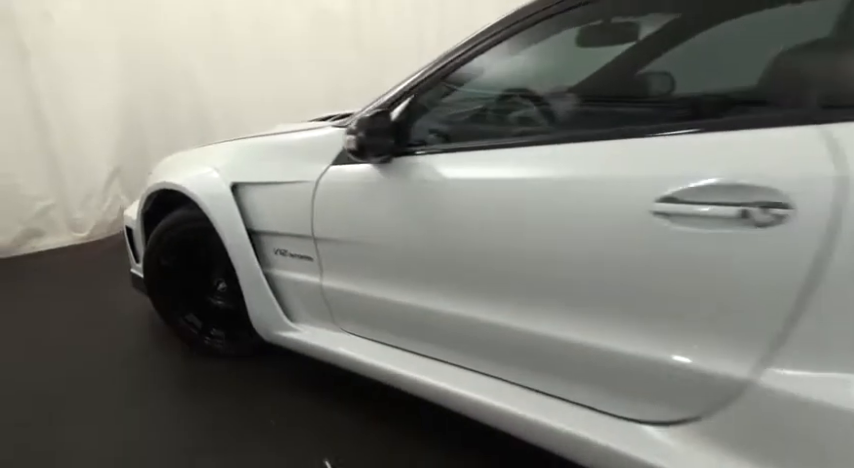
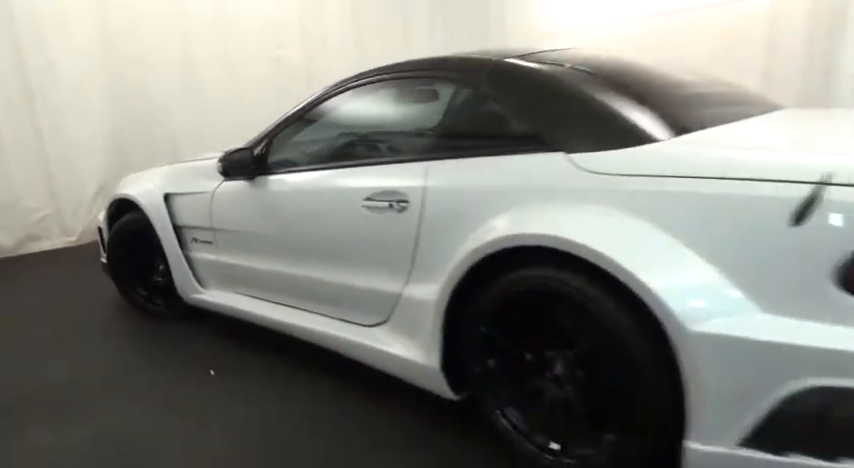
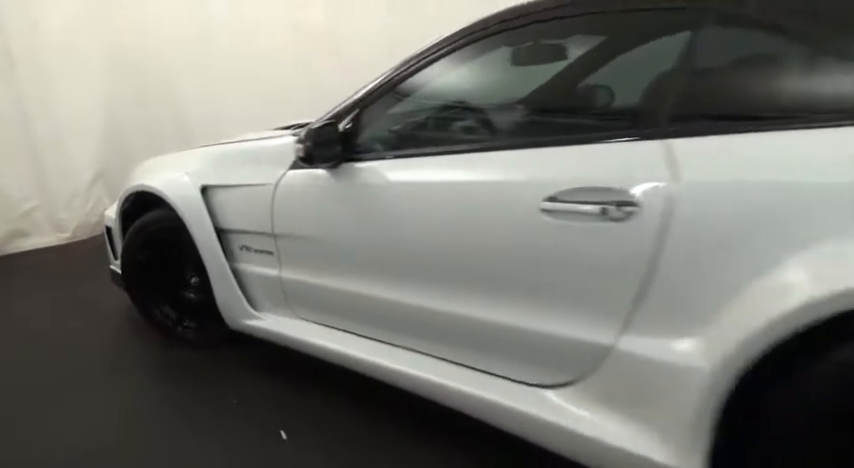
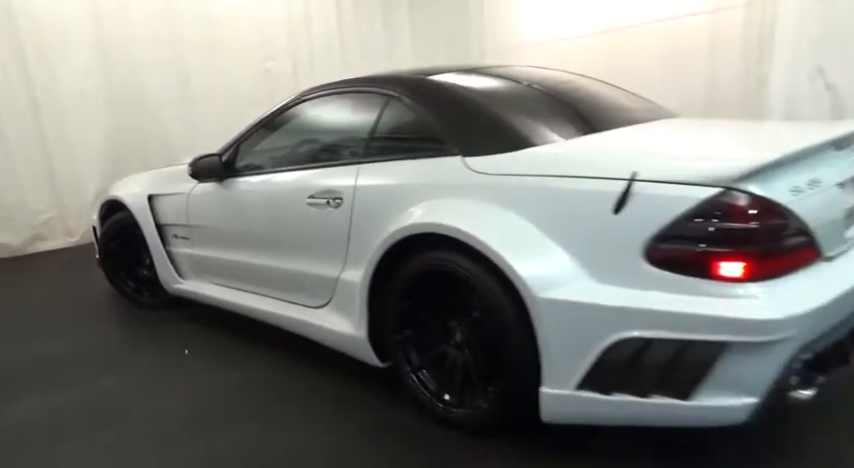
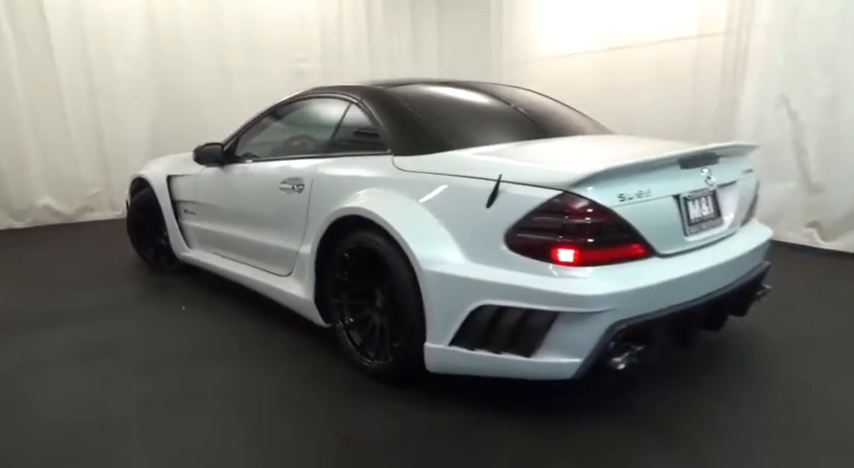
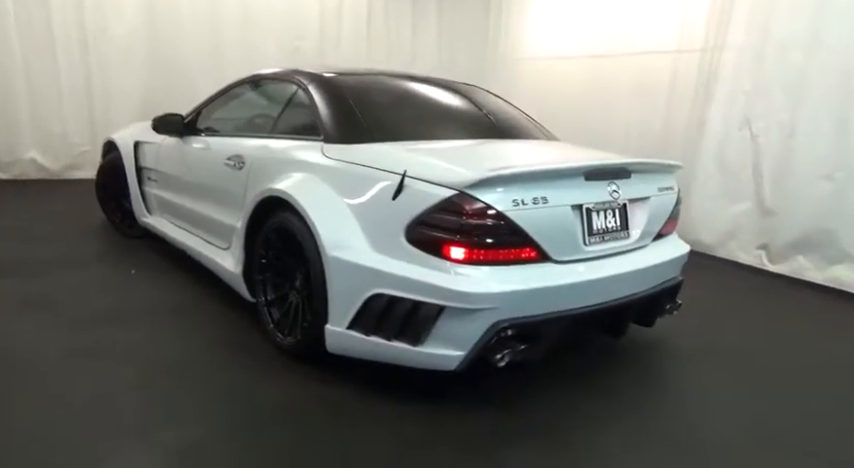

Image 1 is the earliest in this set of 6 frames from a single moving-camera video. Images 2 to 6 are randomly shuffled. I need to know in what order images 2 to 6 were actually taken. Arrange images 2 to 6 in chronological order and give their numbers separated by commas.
3, 2, 4, 5, 6
